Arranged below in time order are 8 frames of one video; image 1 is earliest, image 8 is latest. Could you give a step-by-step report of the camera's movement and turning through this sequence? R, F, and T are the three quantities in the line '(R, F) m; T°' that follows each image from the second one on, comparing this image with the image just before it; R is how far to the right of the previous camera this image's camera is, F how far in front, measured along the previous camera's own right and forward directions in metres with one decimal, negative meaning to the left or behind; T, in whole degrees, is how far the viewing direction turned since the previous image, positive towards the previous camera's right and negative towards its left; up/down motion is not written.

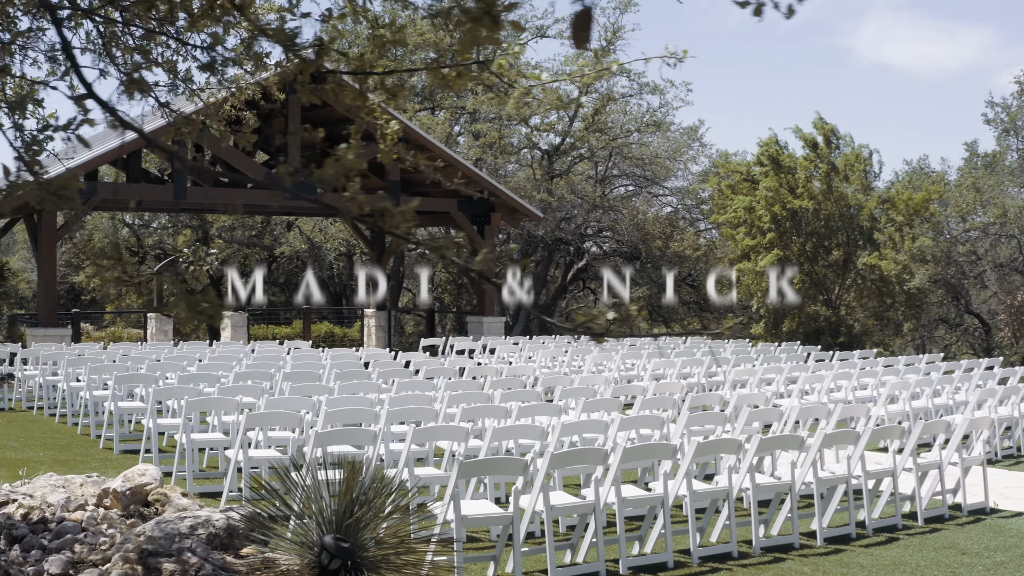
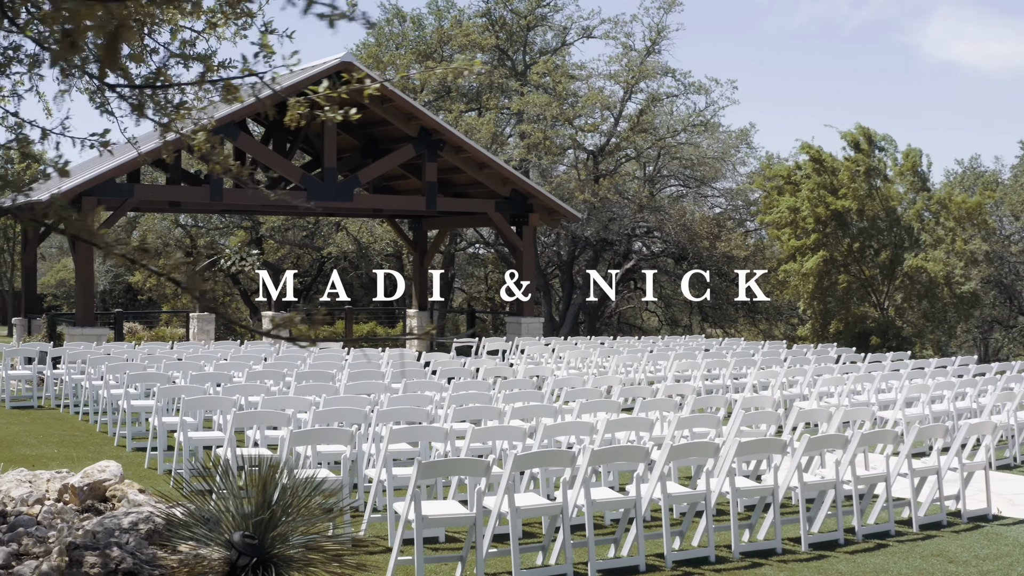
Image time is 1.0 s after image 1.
(+0.3, 0.0) m; -3°
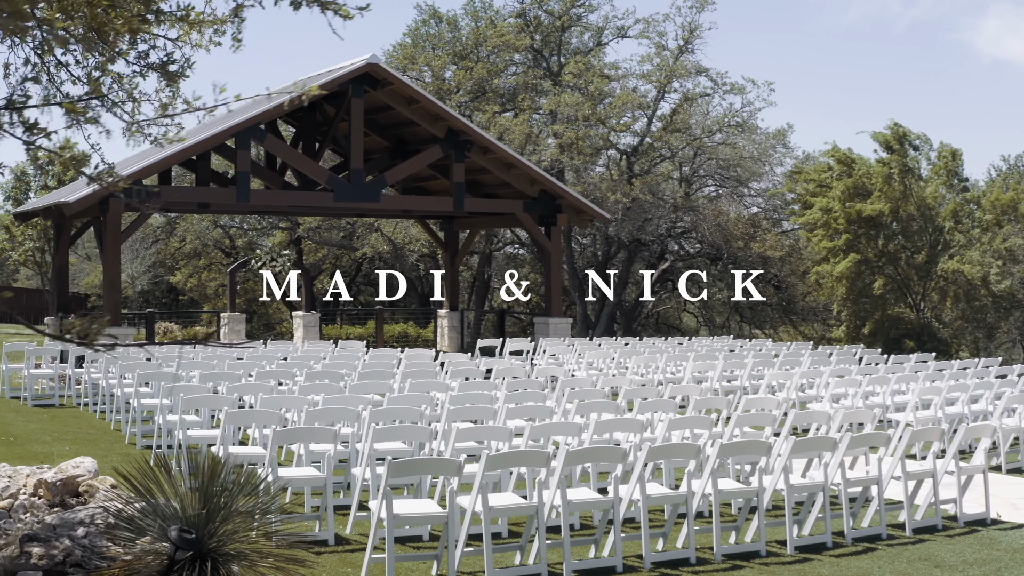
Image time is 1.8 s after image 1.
(+0.2, 0.0) m; -2°
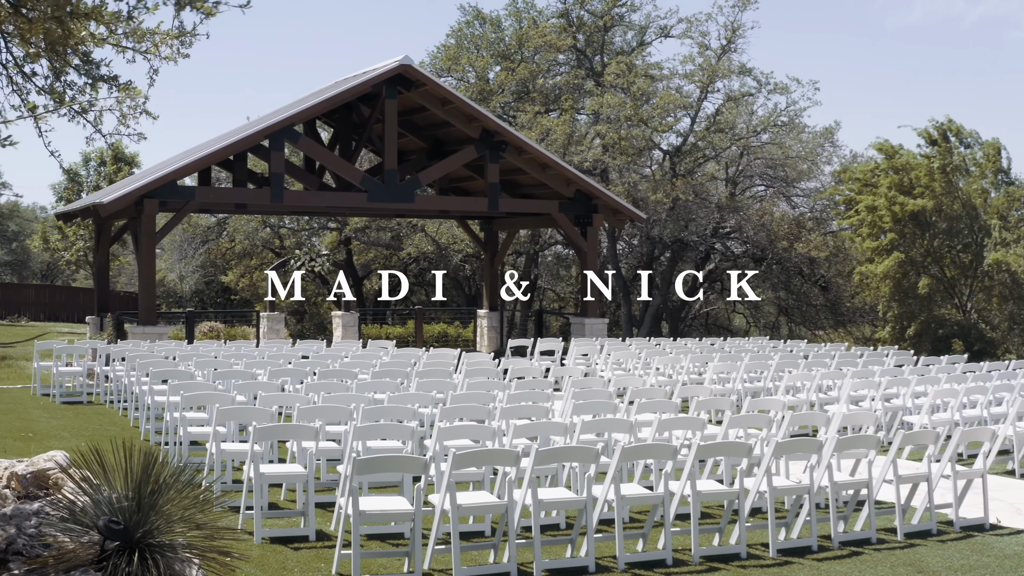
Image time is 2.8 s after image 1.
(+0.3, 0.0) m; -3°
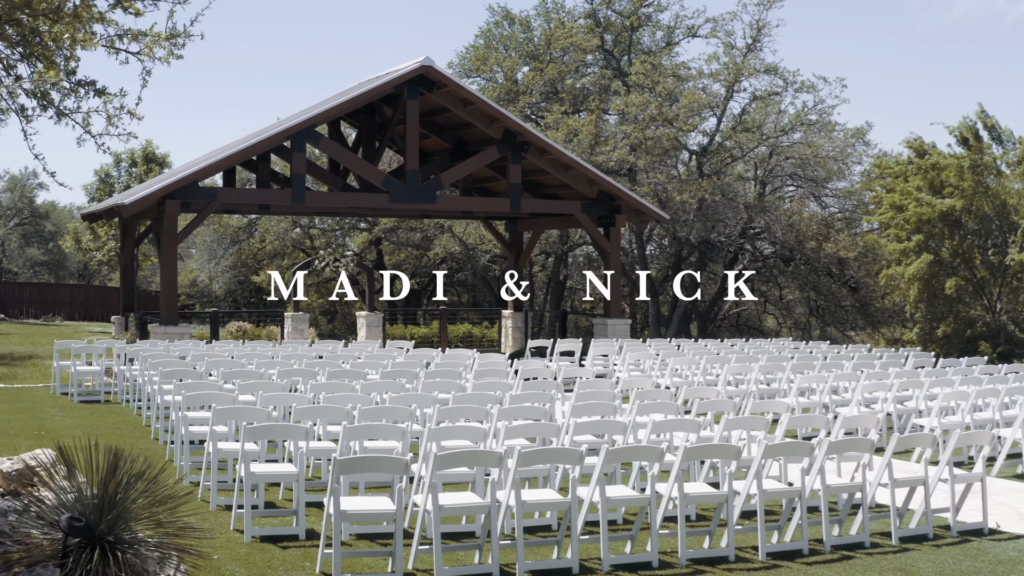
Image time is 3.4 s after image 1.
(+0.2, 0.0) m; -2°
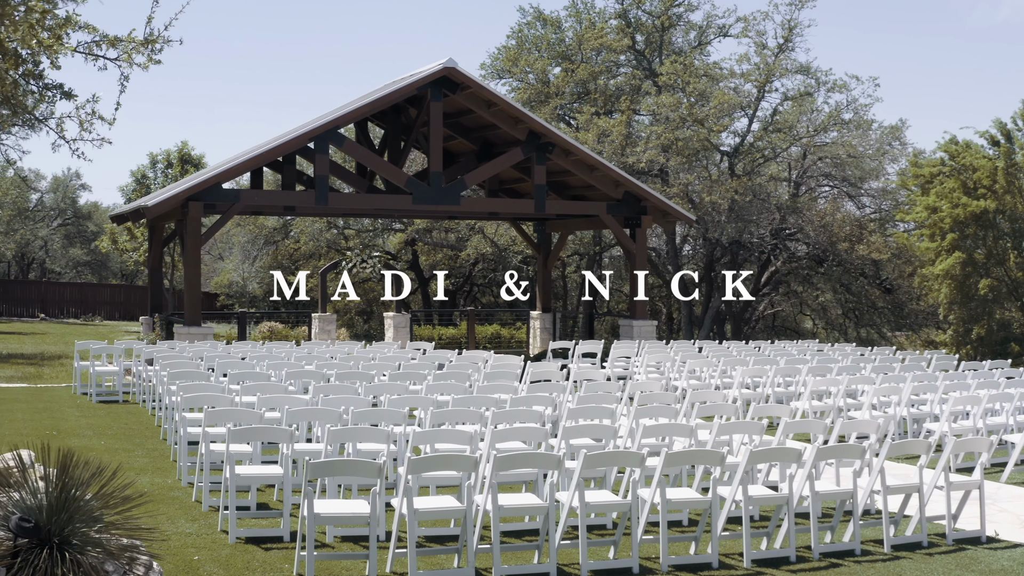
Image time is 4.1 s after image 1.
(+0.2, 0.0) m; -2°
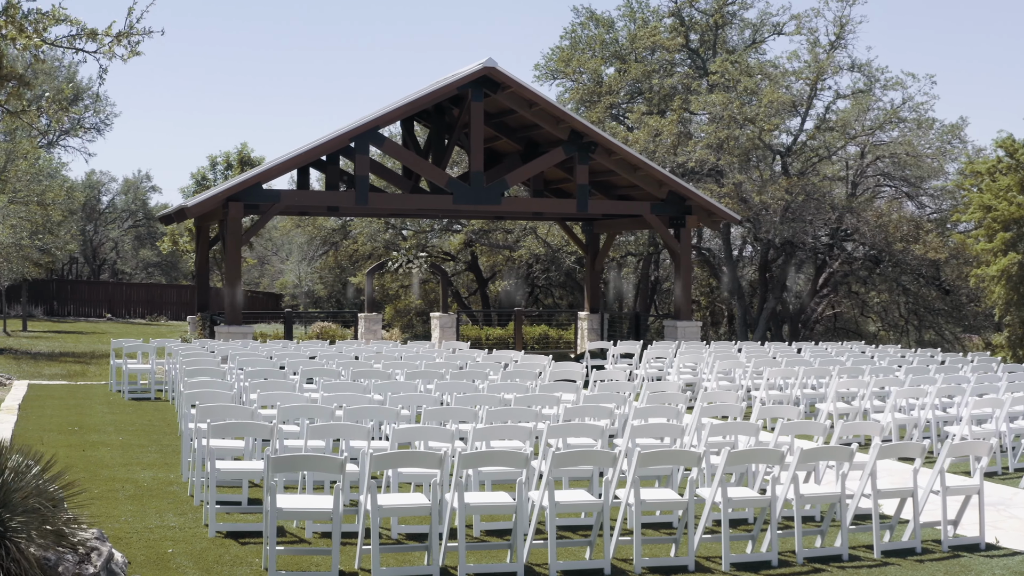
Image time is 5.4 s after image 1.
(+0.4, 0.0) m; -3°
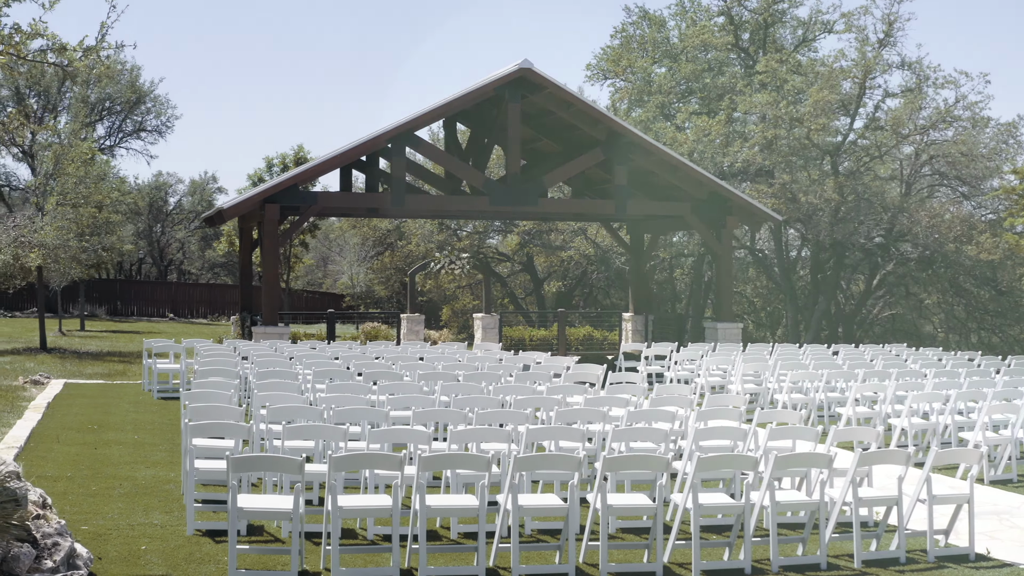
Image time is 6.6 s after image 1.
(+0.4, 0.0) m; -3°
